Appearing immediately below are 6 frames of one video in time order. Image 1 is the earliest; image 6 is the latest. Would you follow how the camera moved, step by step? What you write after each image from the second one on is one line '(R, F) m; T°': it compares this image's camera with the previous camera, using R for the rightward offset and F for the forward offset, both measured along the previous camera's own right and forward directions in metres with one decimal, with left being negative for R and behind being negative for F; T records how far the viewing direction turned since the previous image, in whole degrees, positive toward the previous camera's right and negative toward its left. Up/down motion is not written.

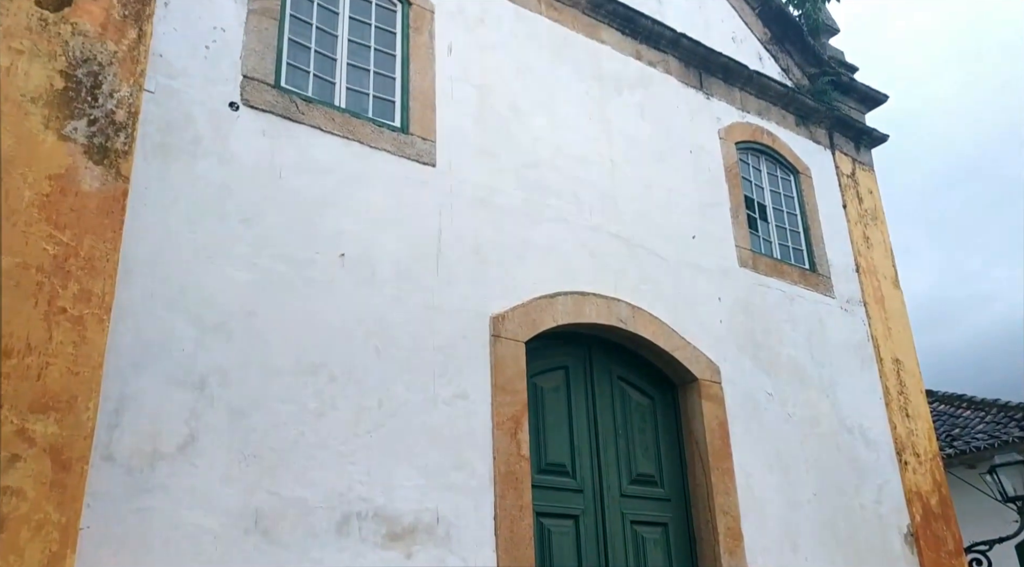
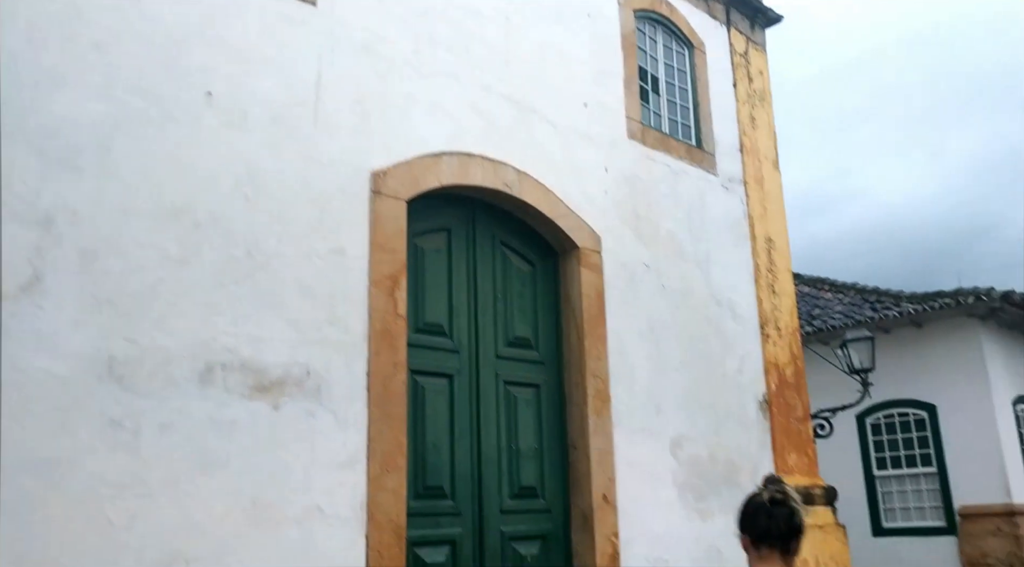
(0.0, 0.0) m; +7°
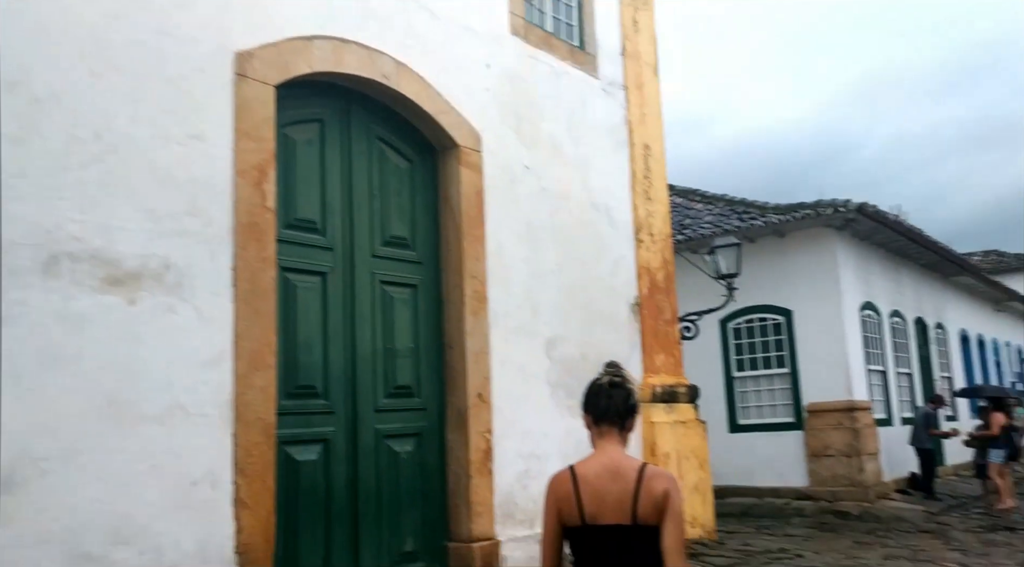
(0.0, 0.0) m; +7°
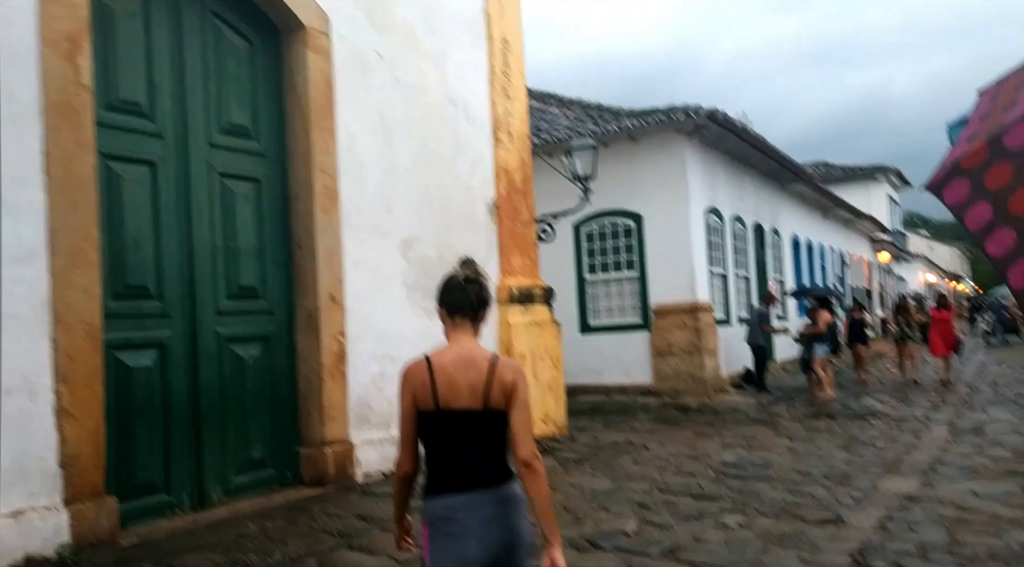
(0.0, +0.2) m; +8°
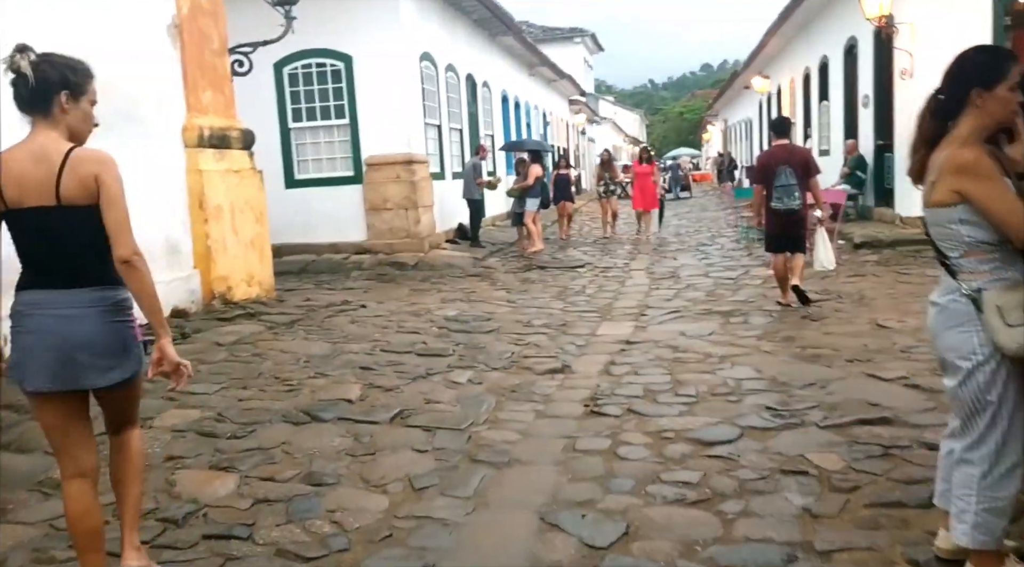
(0.0, +0.8) m; +16°
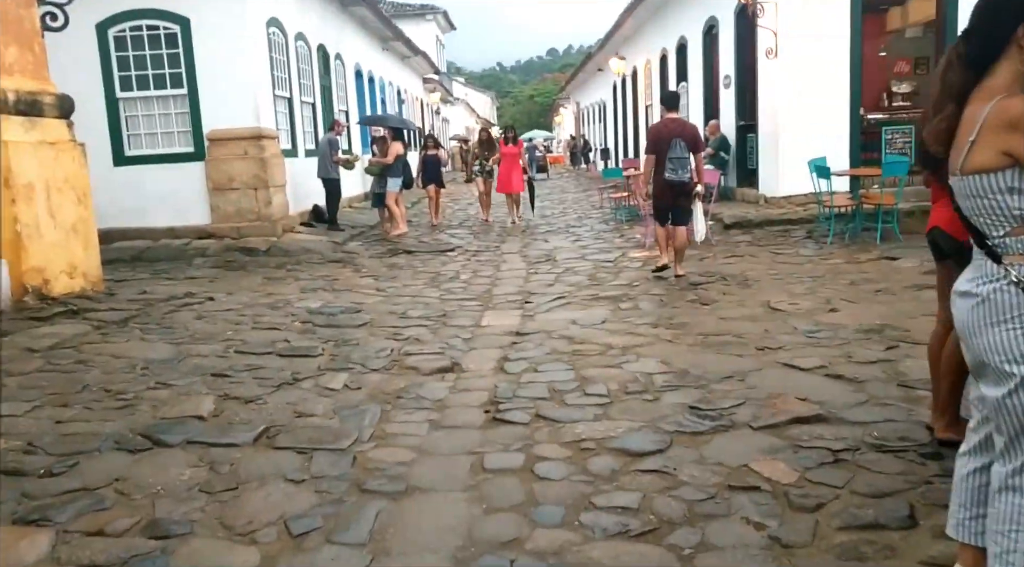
(-0.2, +0.8) m; +9°
